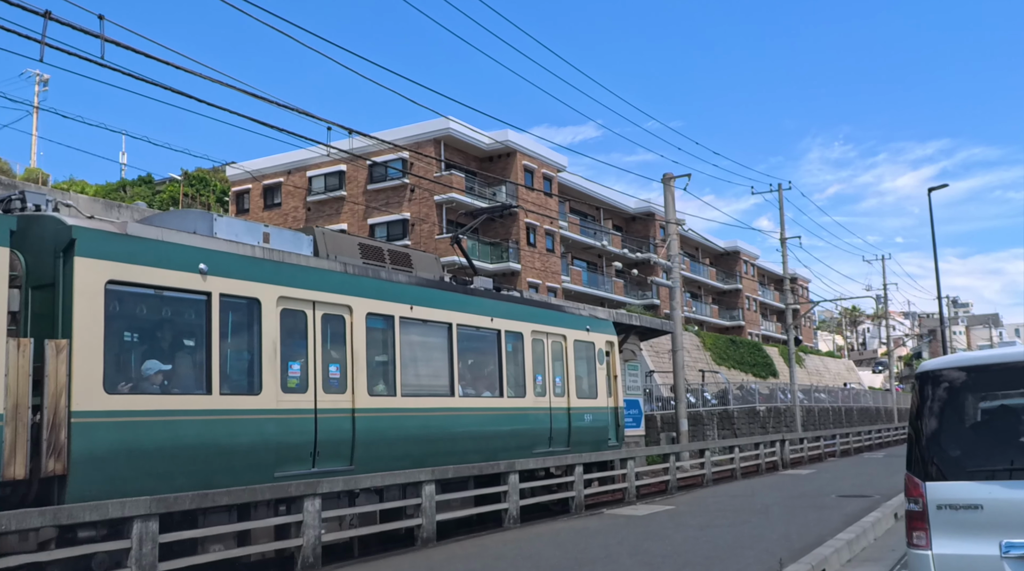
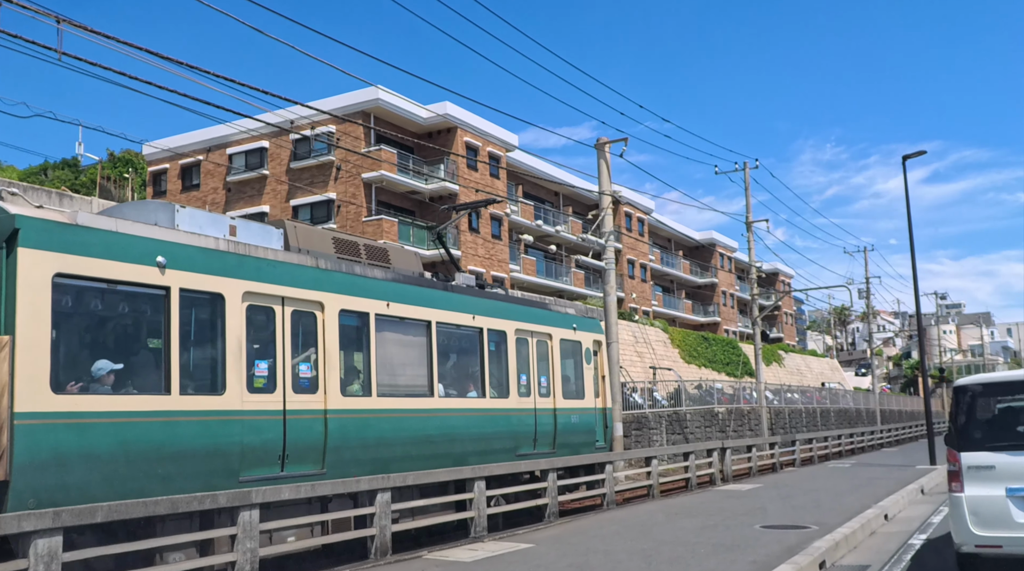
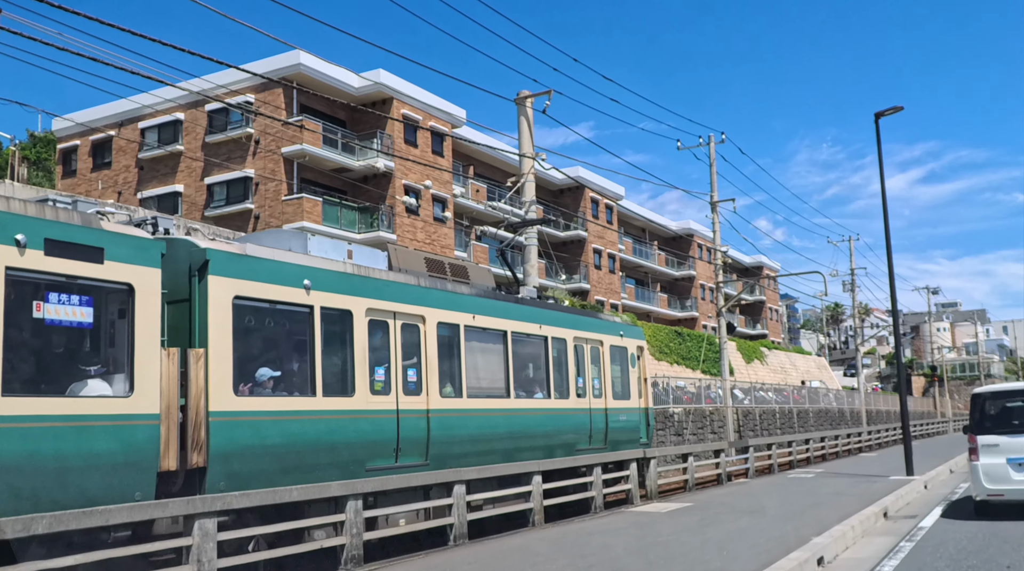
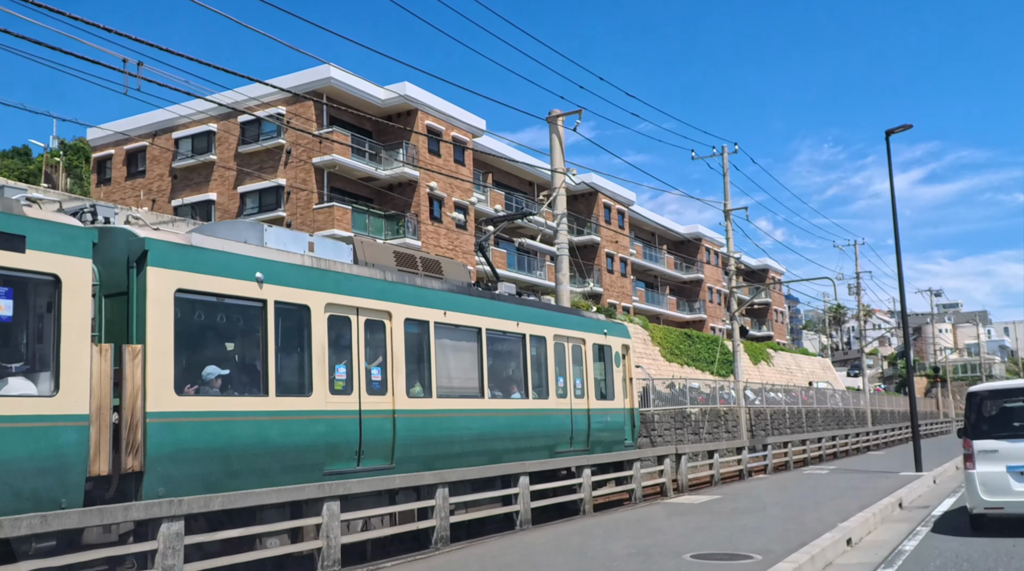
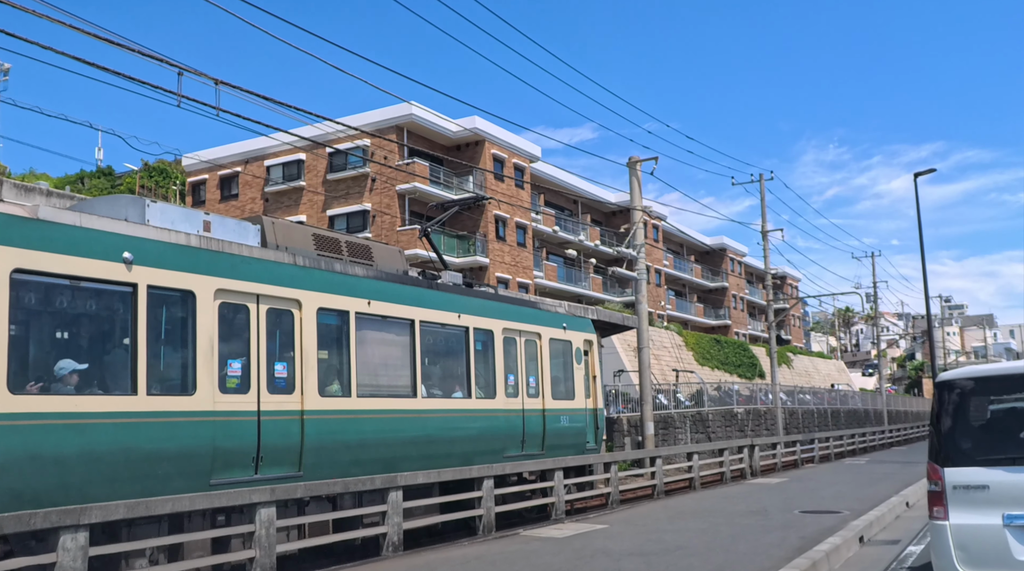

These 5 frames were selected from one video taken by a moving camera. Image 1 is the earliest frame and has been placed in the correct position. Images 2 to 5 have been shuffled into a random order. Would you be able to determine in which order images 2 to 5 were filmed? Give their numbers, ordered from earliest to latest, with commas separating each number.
5, 2, 4, 3
